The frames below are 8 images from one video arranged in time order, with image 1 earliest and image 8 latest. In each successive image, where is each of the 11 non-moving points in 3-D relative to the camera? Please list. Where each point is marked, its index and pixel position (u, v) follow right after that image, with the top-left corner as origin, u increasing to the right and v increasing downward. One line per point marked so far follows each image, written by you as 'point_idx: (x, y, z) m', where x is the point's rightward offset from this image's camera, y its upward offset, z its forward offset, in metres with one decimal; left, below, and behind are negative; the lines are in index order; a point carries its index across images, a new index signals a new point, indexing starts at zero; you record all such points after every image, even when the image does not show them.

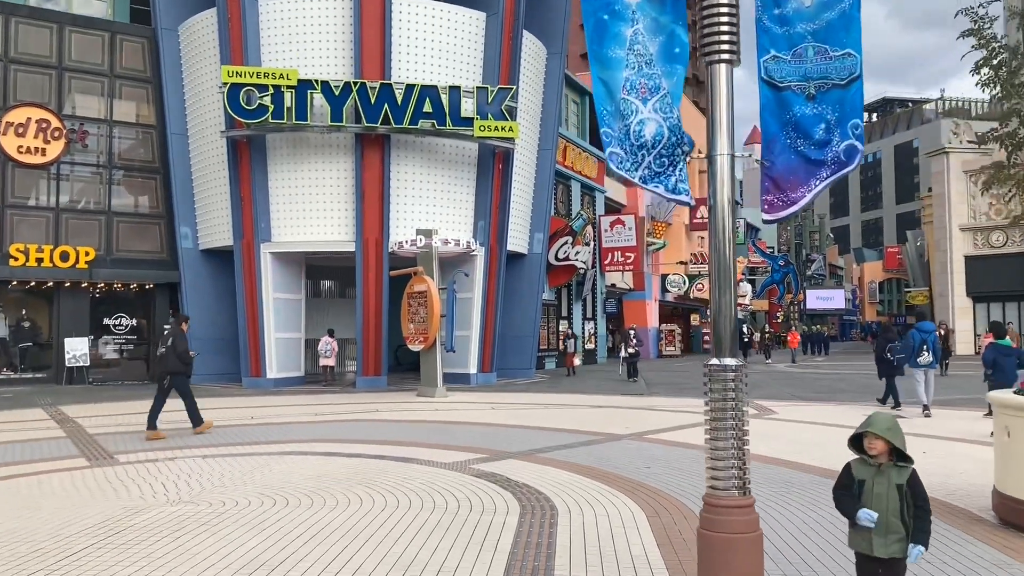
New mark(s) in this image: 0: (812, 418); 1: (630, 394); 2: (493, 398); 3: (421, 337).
0: (+5.2, -2.3, +14.9) m
1: (+2.7, -2.4, +19.7) m
2: (-0.4, -2.4, +18.3) m
3: (-2.0, -1.1, +19.0) m
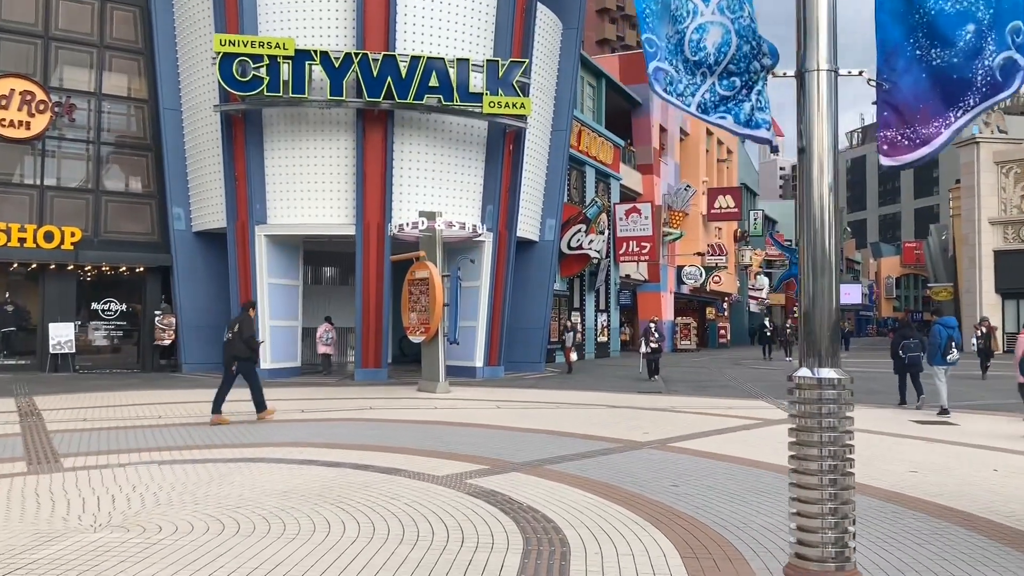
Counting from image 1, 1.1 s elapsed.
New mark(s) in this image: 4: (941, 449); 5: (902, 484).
0: (+5.3, -2.1, +13.5) m
1: (+2.9, -2.2, +18.2) m
2: (-0.3, -2.1, +16.8) m
3: (-1.9, -0.8, +17.6) m
4: (+5.3, -2.0, +10.7) m
5: (+3.9, -2.0, +8.7) m
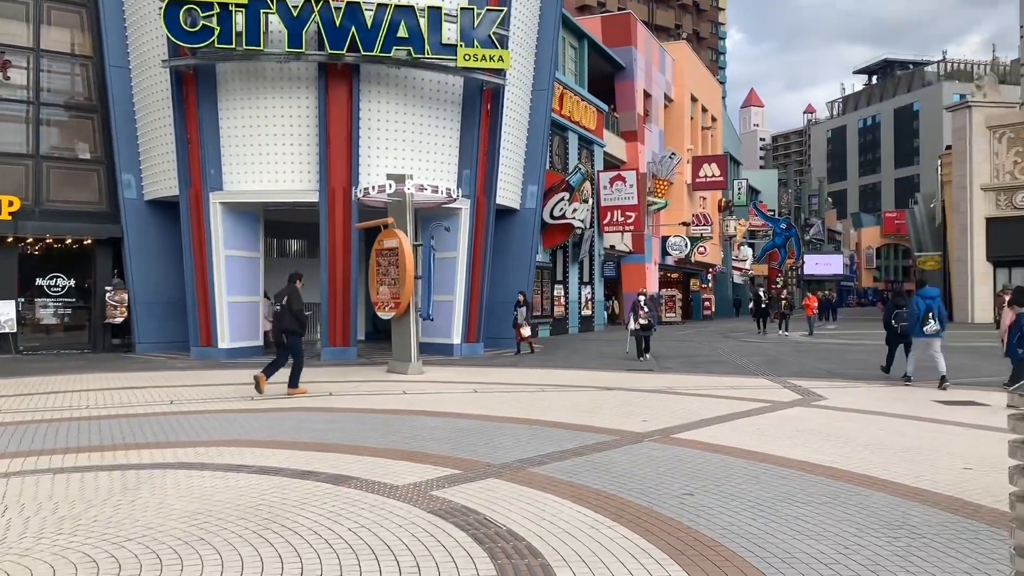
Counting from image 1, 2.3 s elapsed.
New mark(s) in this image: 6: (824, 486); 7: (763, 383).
0: (+5.0, -1.6, +12.0) m
1: (+2.5, -1.6, +16.7) m
2: (-0.6, -1.6, +15.3) m
3: (-2.3, -0.3, +16.0) m
4: (+5.1, -1.6, +9.3) m
5: (+3.7, -1.6, +7.2) m
6: (+2.5, -1.6, +7.1) m
7: (+4.2, -1.6, +14.7) m
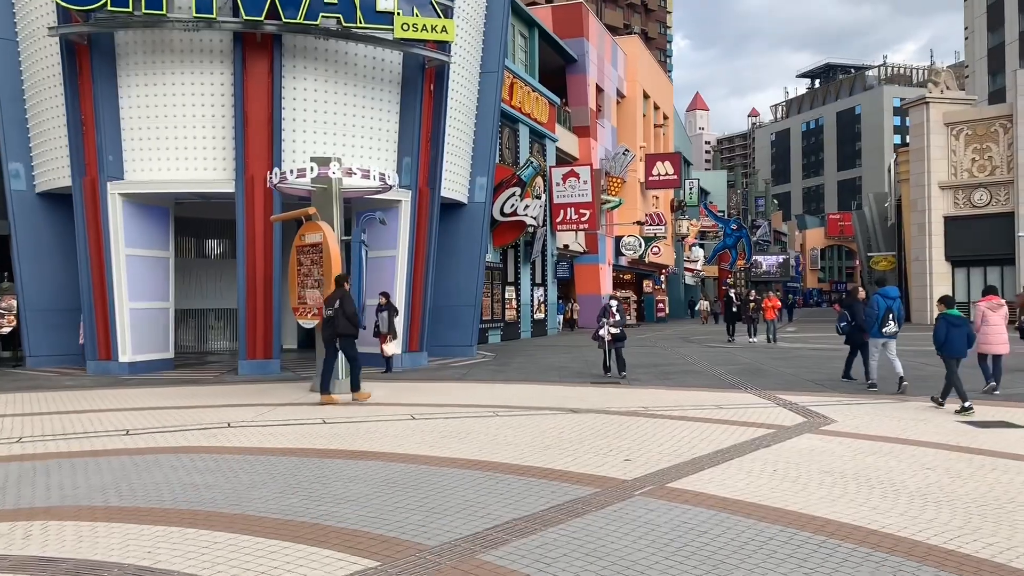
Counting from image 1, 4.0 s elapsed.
0: (+4.4, -1.7, +10.0) m
1: (+1.6, -1.6, +14.6) m
2: (-1.4, -1.6, +12.9) m
3: (-3.1, -0.3, +13.5) m
4: (+4.6, -1.6, +7.3) m
5: (+3.4, -1.6, +5.1) m
6: (+2.2, -1.6, +4.9) m
7: (+3.5, -1.6, +12.6) m
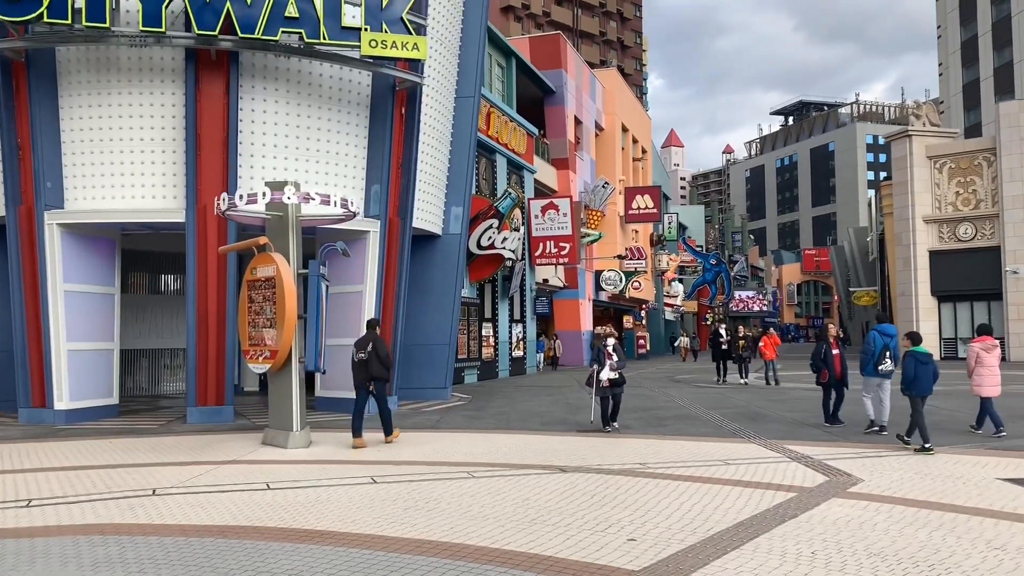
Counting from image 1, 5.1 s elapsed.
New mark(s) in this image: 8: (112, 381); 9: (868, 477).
0: (+4.1, -2.0, +8.6) m
1: (+1.2, -2.2, +13.1) m
2: (-1.7, -2.2, +11.4) m
3: (-3.4, -0.9, +12.0) m
4: (+4.5, -1.9, +5.9) m
5: (+3.3, -1.8, +3.8) m
6: (+2.1, -1.8, +3.5) m
7: (+3.2, -2.1, +11.2) m
8: (-7.9, -1.8, +17.0) m
9: (+3.8, -2.0, +9.3) m
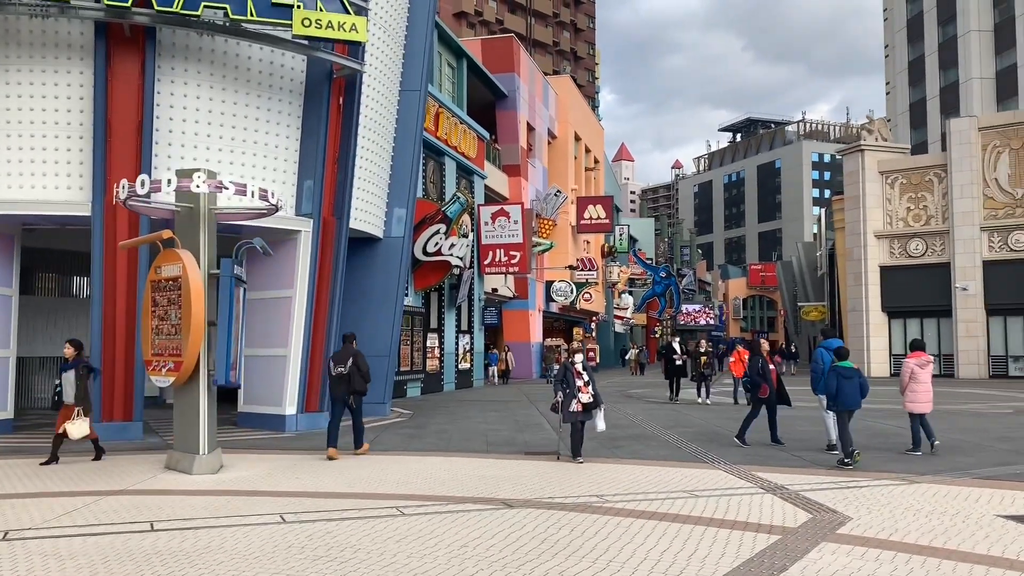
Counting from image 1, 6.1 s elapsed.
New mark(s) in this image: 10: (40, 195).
0: (+3.6, -2.1, +7.5) m
1: (+0.4, -2.3, +11.8) m
2: (-2.4, -2.2, +9.9) m
3: (-4.1, -0.9, +10.5) m
4: (+4.1, -2.0, +4.8) m
5: (+3.0, -1.9, +2.6) m
6: (+1.9, -1.8, +2.3) m
7: (+2.5, -2.2, +10.0) m
8: (-8.9, -1.8, +15.2) m
9: (+3.2, -2.1, +8.1) m
10: (-7.8, +1.5, +14.1) m
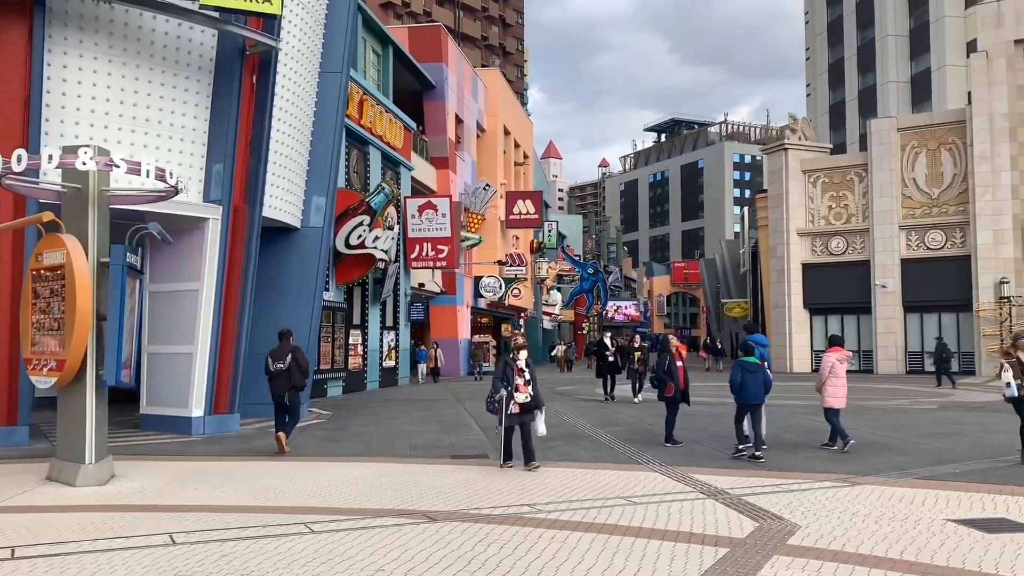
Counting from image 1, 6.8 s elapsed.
0: (+3.0, -2.1, +7.0) m
1: (-0.5, -2.2, +11.1) m
2: (-3.2, -2.1, +9.0) m
3: (-5.0, -0.8, +9.3) m
4: (+3.7, -1.9, +4.4) m
5: (+2.8, -1.8, +2.1) m
6: (+1.7, -1.8, +1.7) m
7: (+1.6, -2.2, +9.5) m
8: (-10.1, -1.7, +13.6) m
9: (+2.6, -2.1, +7.6) m
10: (-8.9, +1.7, +12.7) m
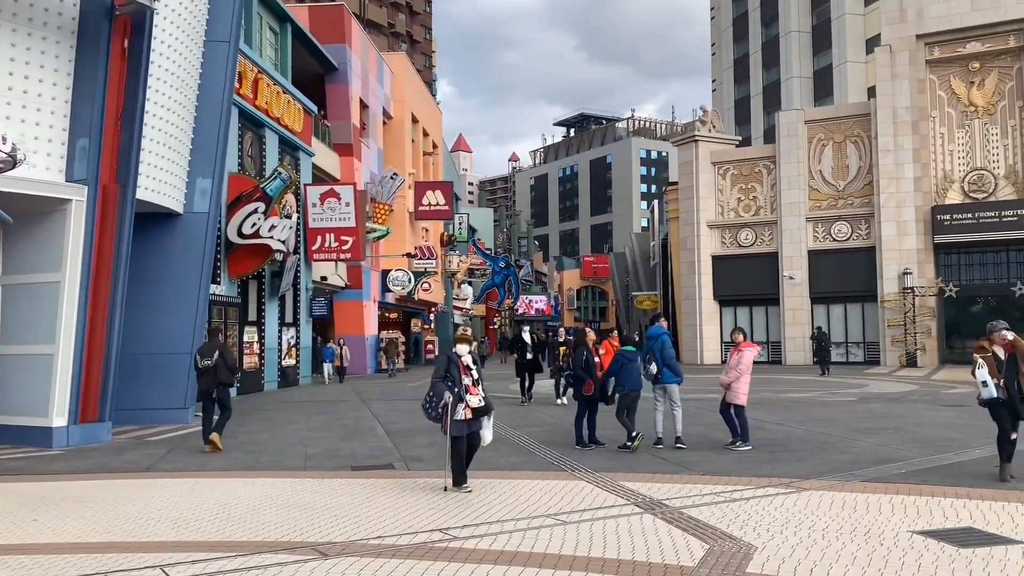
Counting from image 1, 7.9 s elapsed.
0: (+2.3, -2.0, +6.1) m
1: (-1.6, -2.1, +9.8) m
2: (-4.0, -2.0, +7.4) m
3: (-5.8, -0.7, +7.6) m
4: (+3.4, -1.8, +3.6) m
5: (+2.7, -1.7, +1.2) m
6: (+1.7, -1.7, +0.7) m
7: (+0.8, -2.0, +8.4) m
8: (-11.3, -1.6, +11.3) m
9: (+1.9, -1.9, +6.7) m
10: (-10.1, +1.8, +10.5) m
